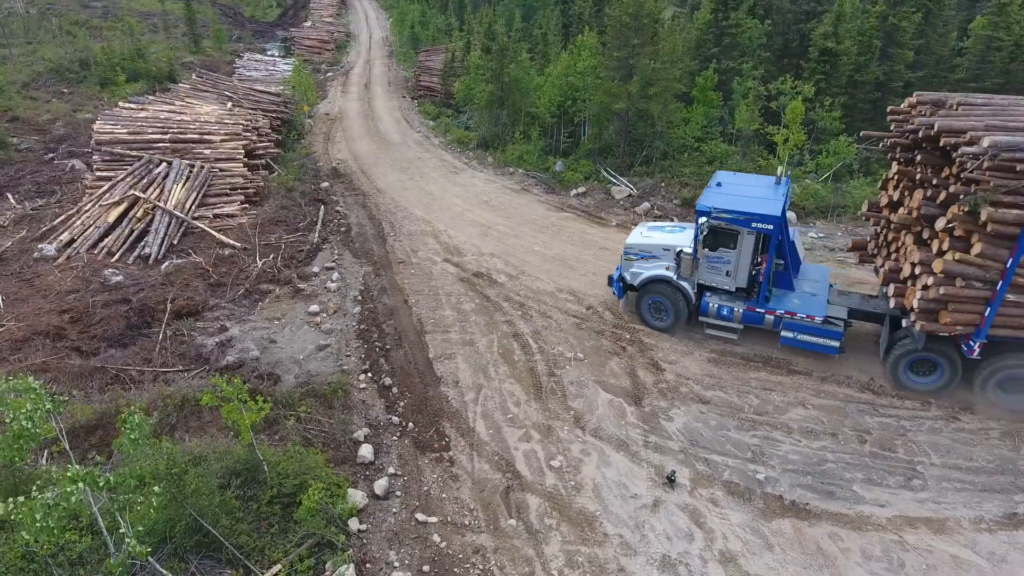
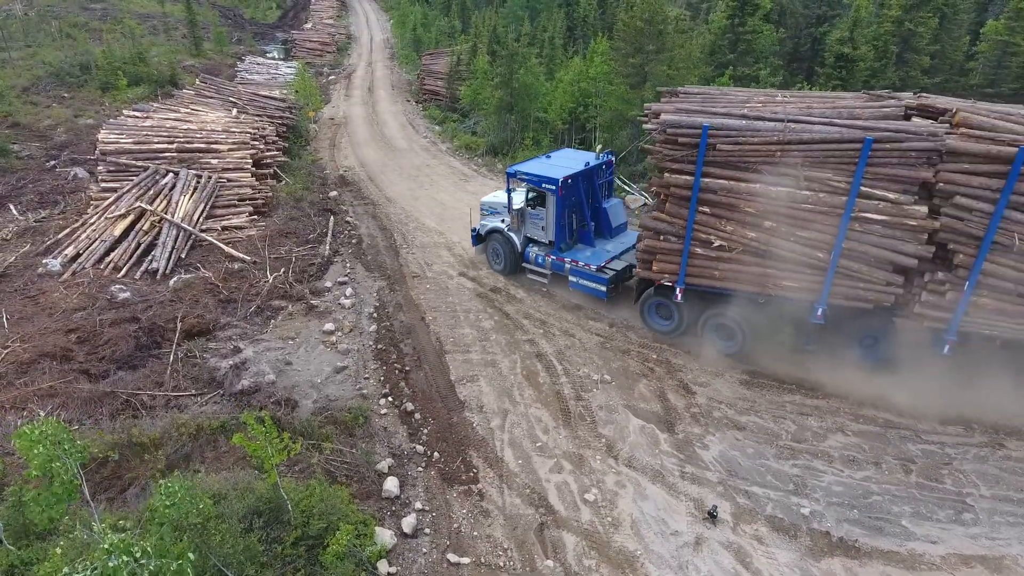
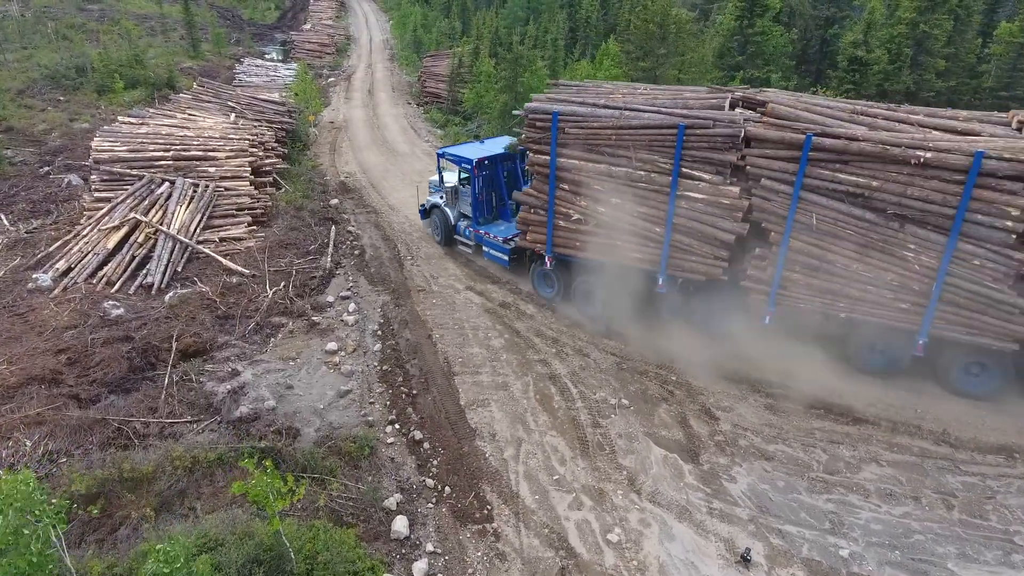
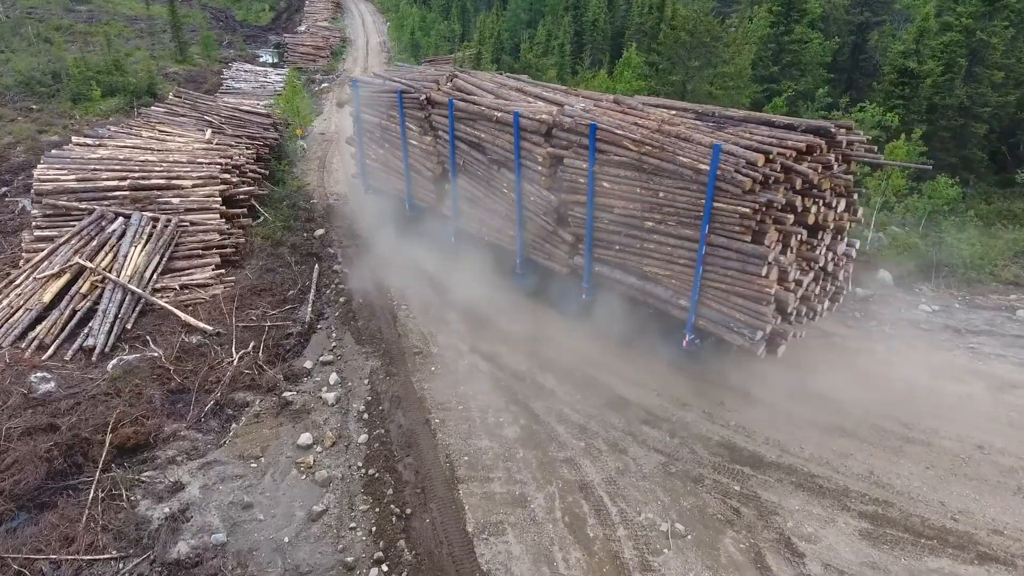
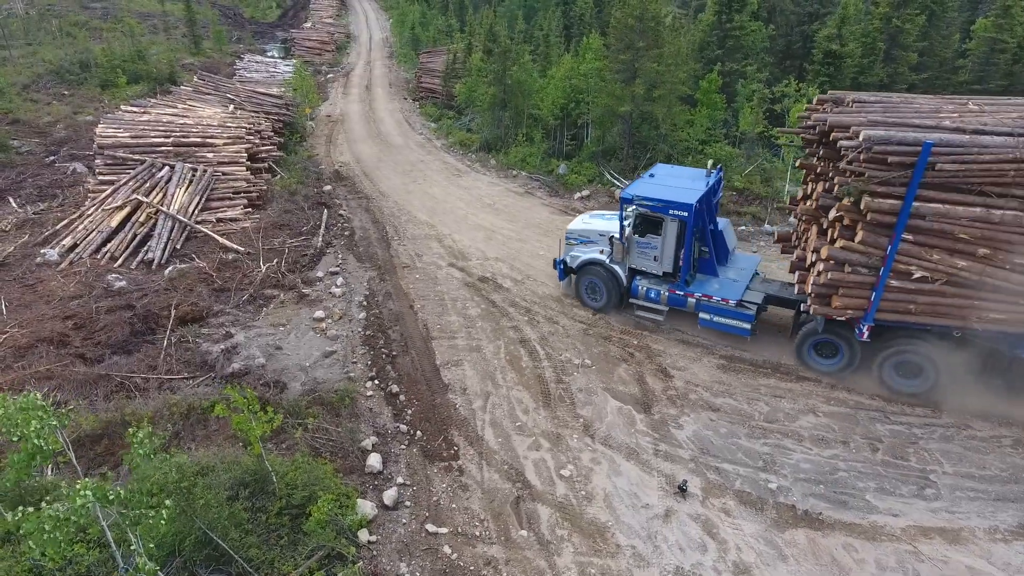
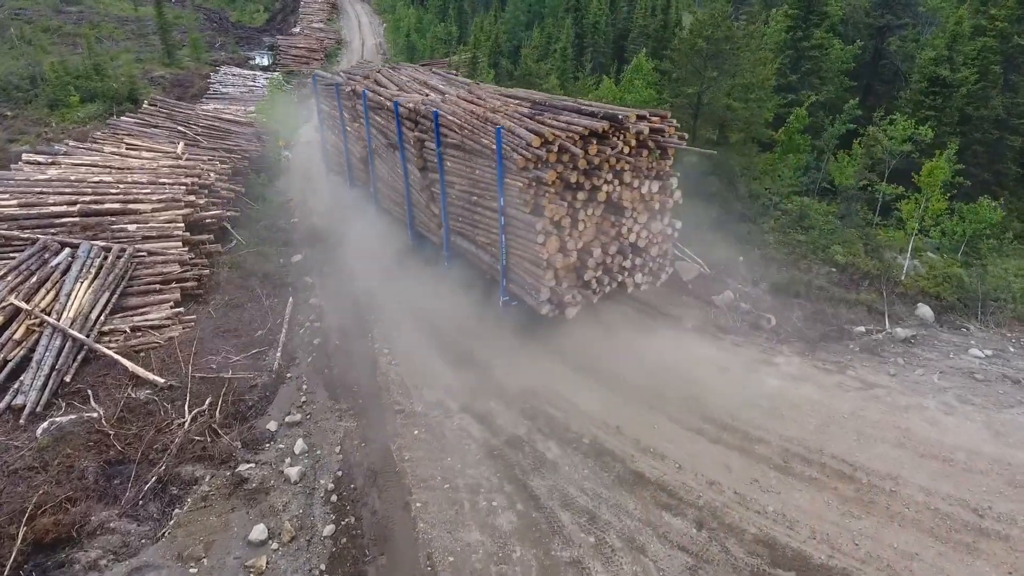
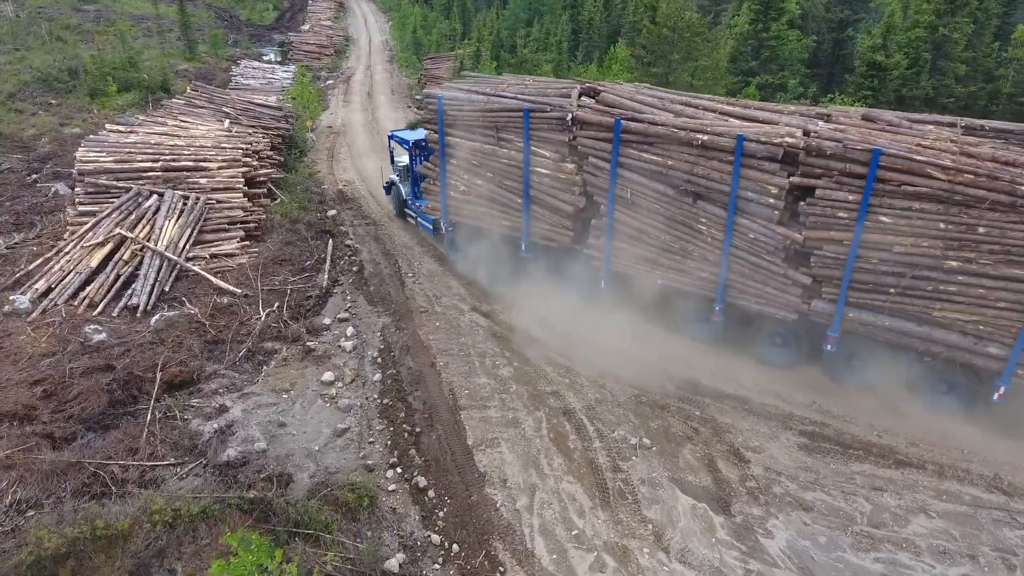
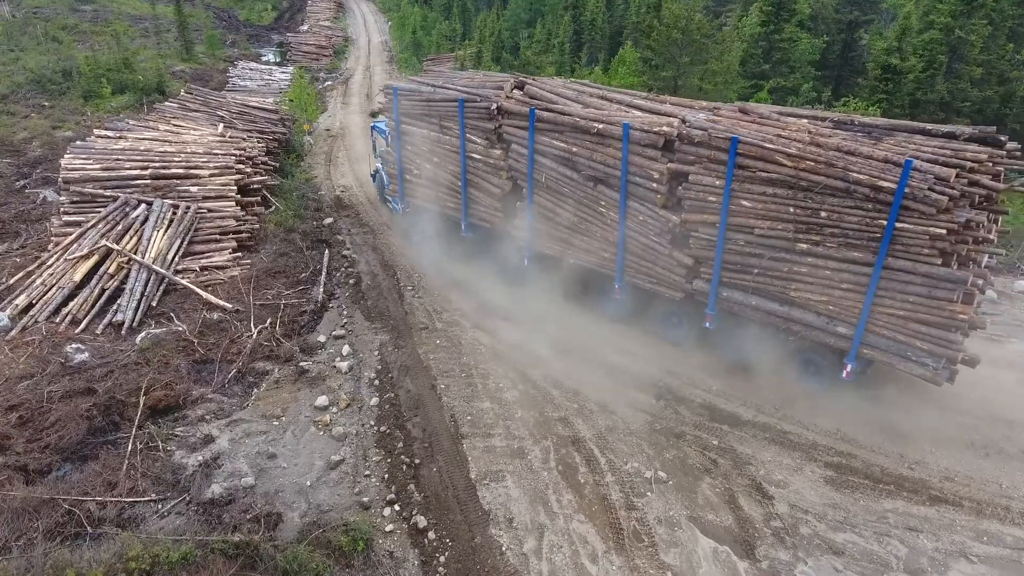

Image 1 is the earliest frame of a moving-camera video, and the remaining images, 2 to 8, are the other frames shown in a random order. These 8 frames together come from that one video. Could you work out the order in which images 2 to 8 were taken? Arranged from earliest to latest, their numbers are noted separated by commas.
5, 2, 3, 7, 8, 4, 6
